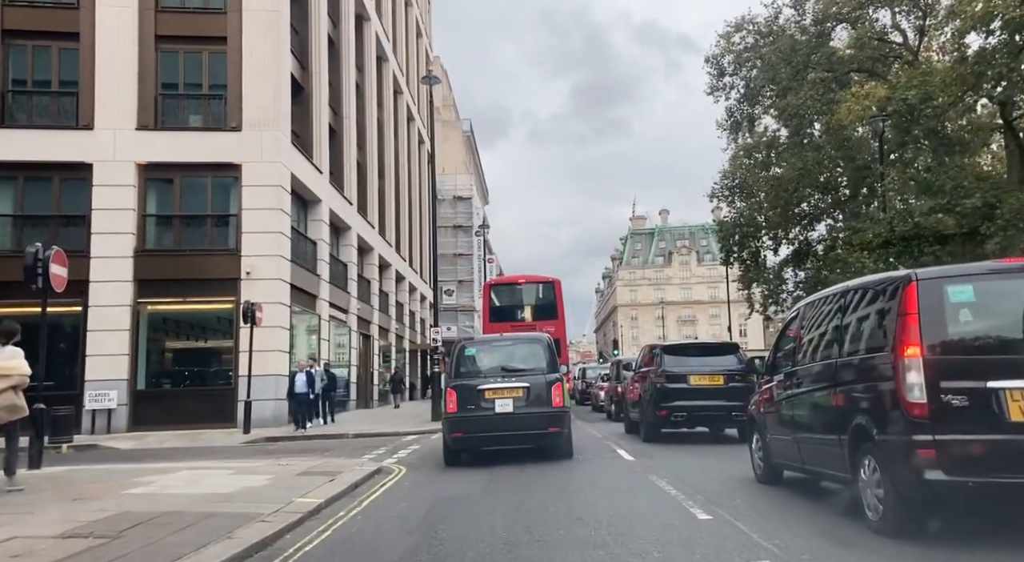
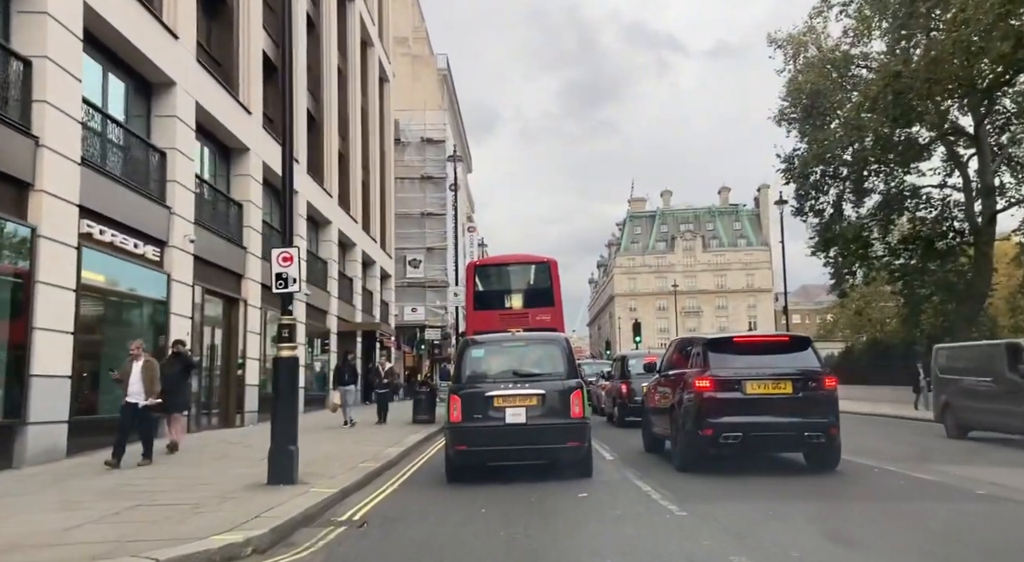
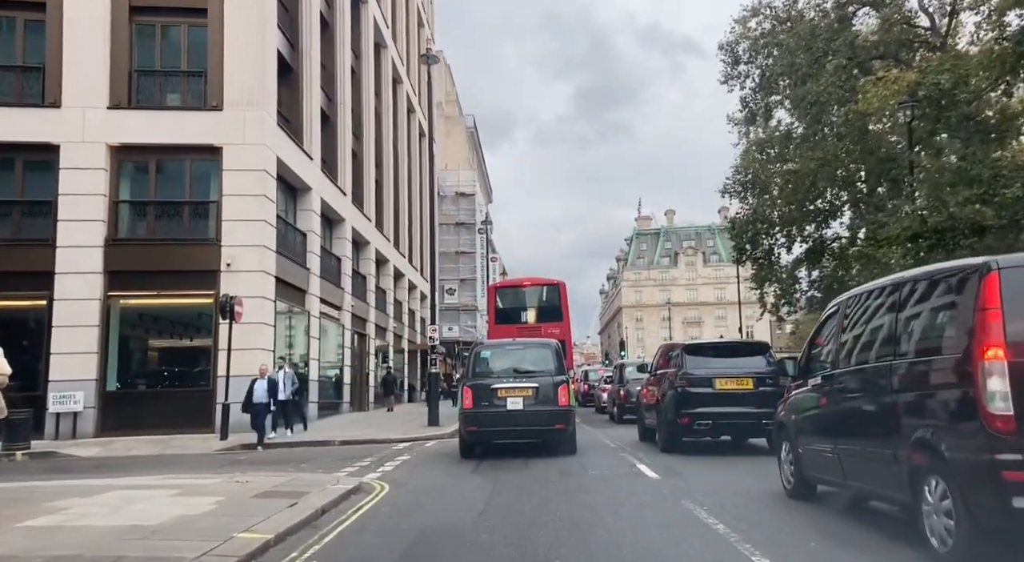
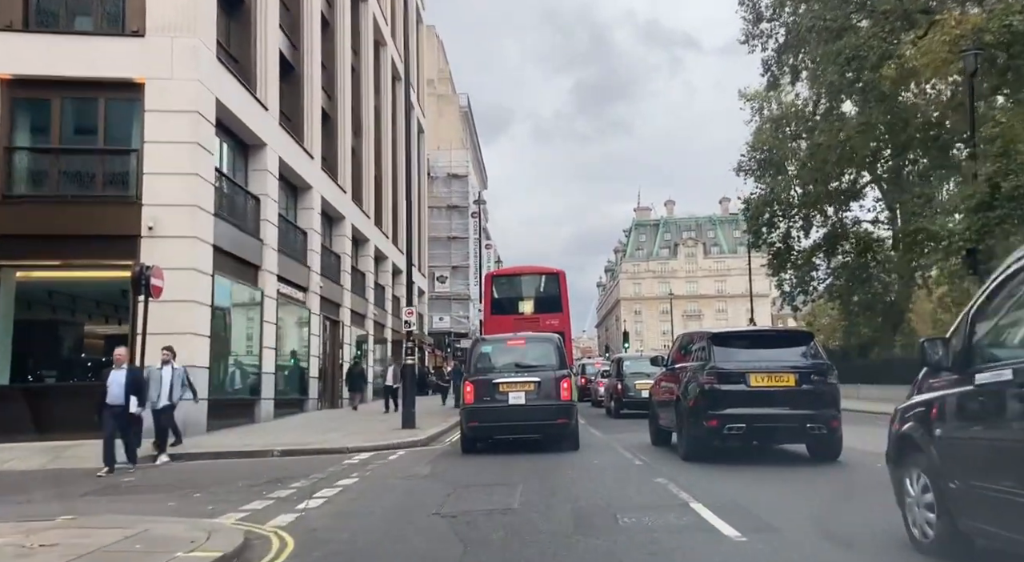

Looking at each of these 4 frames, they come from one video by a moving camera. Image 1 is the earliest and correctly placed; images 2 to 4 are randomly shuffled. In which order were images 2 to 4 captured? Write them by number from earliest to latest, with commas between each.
3, 4, 2
